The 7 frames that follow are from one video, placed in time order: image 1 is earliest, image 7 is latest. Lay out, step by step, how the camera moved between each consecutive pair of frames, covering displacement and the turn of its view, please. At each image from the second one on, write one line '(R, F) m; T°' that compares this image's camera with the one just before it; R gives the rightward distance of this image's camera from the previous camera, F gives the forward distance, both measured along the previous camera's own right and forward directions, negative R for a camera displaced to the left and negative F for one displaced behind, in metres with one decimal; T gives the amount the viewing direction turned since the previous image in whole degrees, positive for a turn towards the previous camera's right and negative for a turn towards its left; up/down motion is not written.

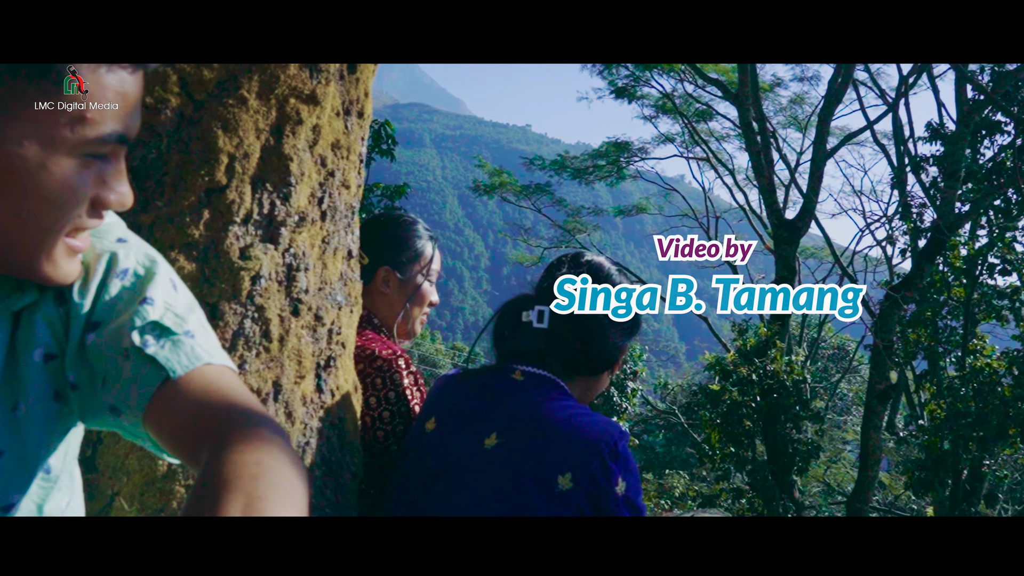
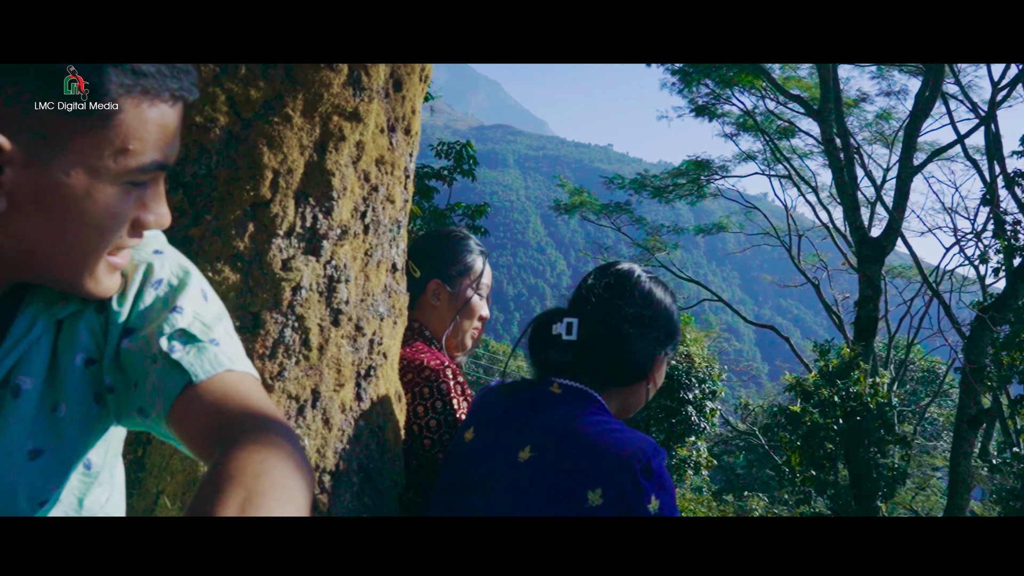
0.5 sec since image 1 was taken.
(+0.1, 0.0) m; -6°
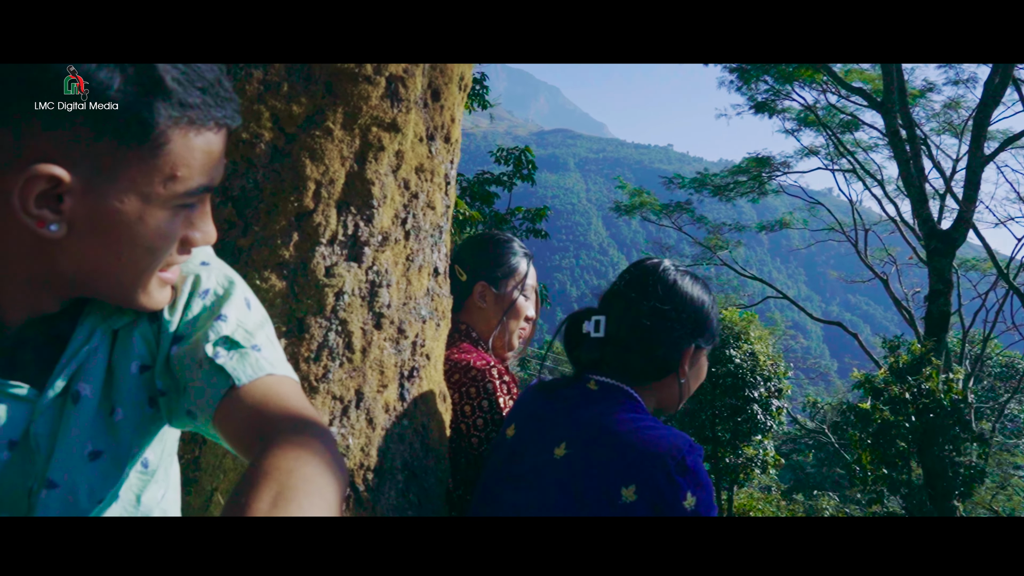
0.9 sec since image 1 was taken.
(+0.1, 0.0) m; -5°
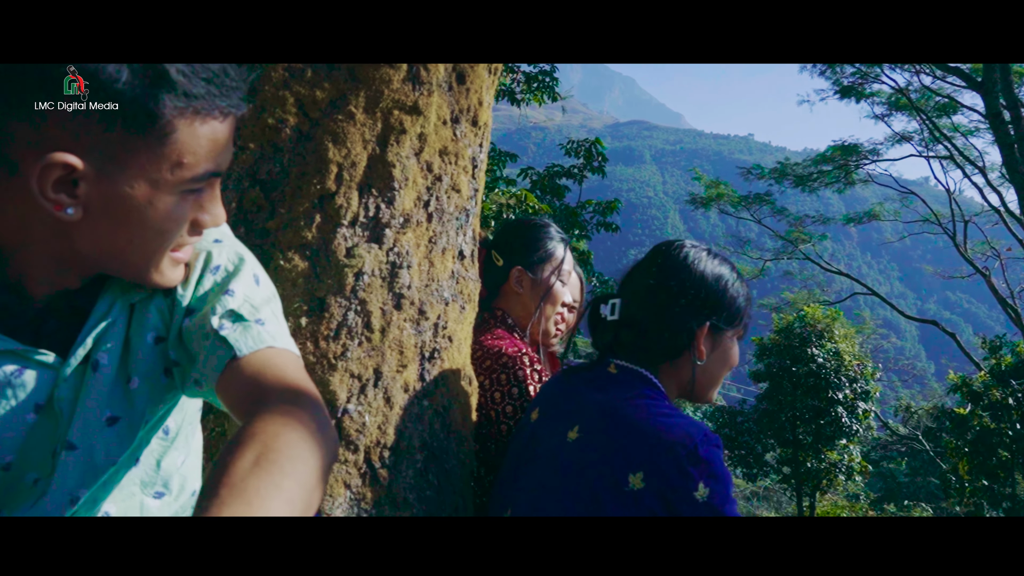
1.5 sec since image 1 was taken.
(+0.2, 0.0) m; -6°
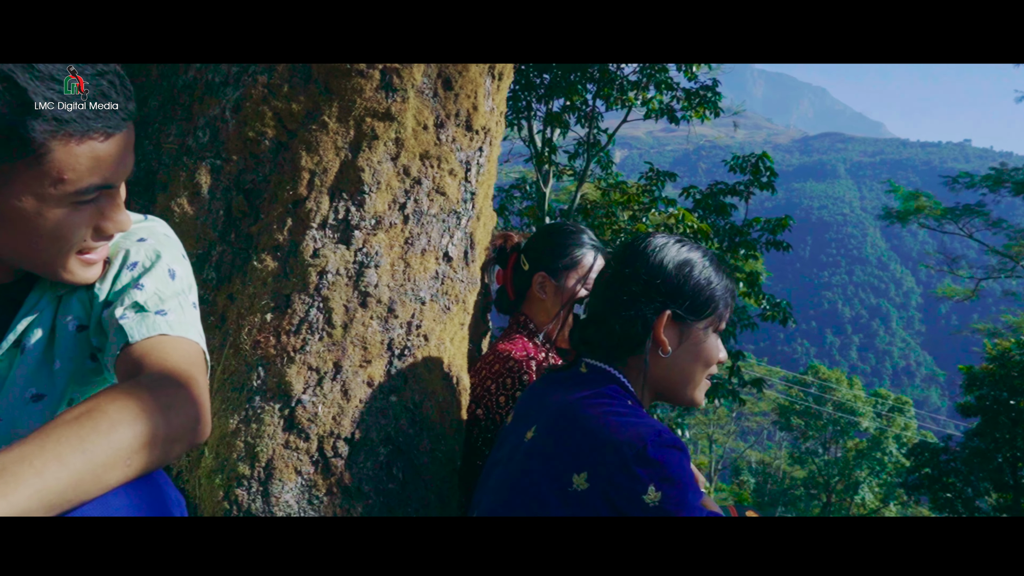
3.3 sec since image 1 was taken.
(+0.7, +0.1) m; -15°
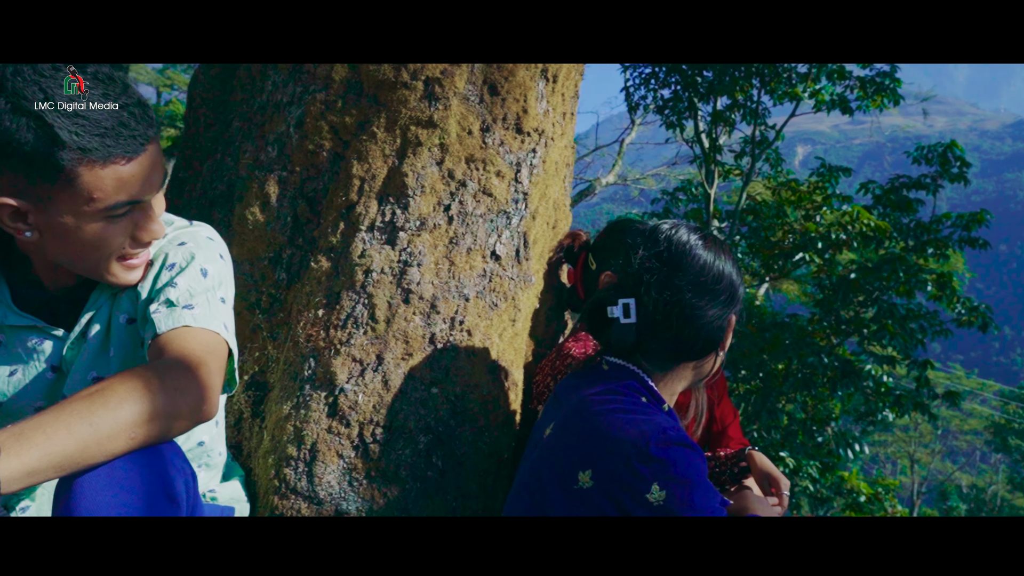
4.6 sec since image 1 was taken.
(+0.5, 0.0) m; -14°
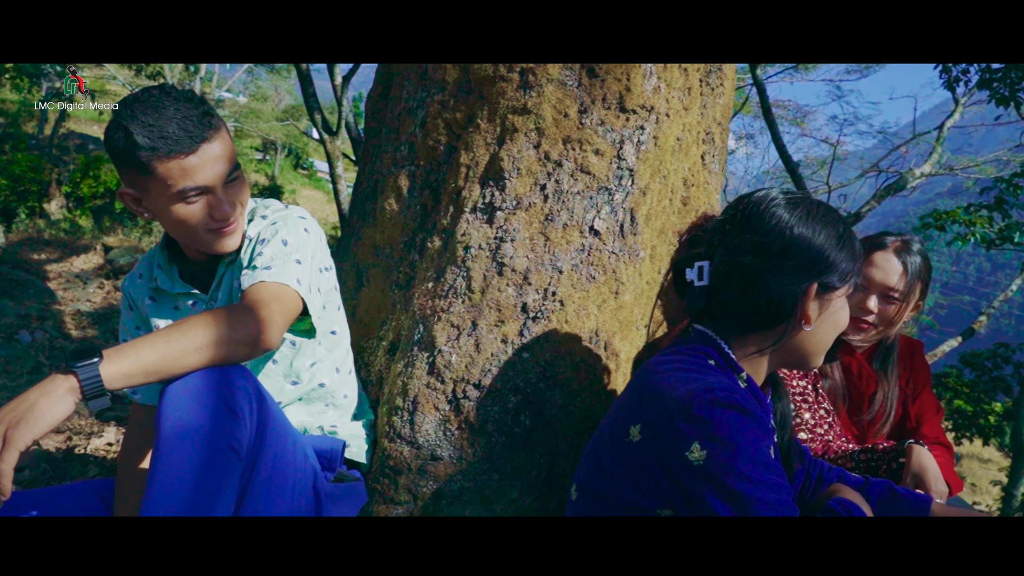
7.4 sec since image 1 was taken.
(+0.8, 0.0) m; -25°
